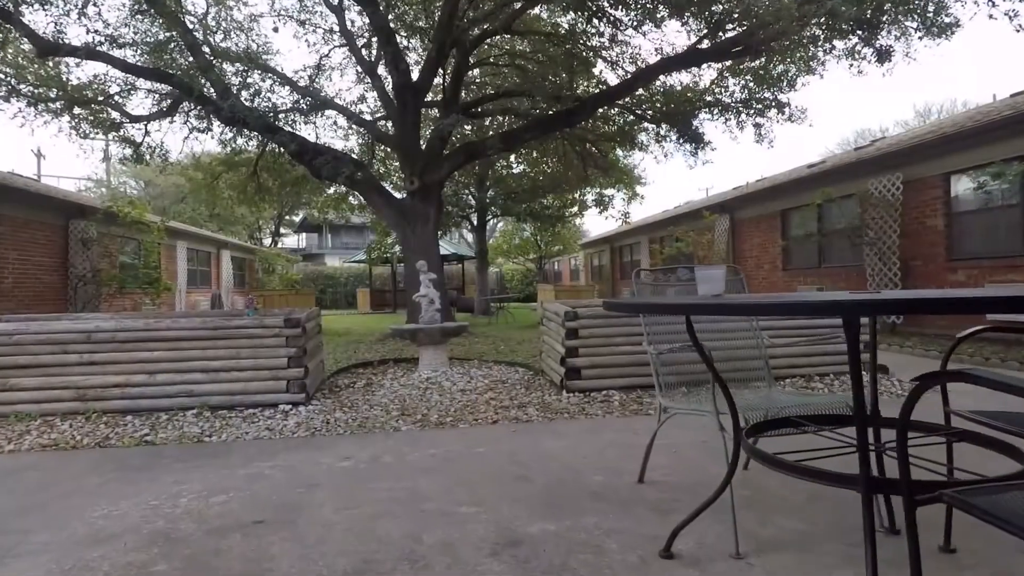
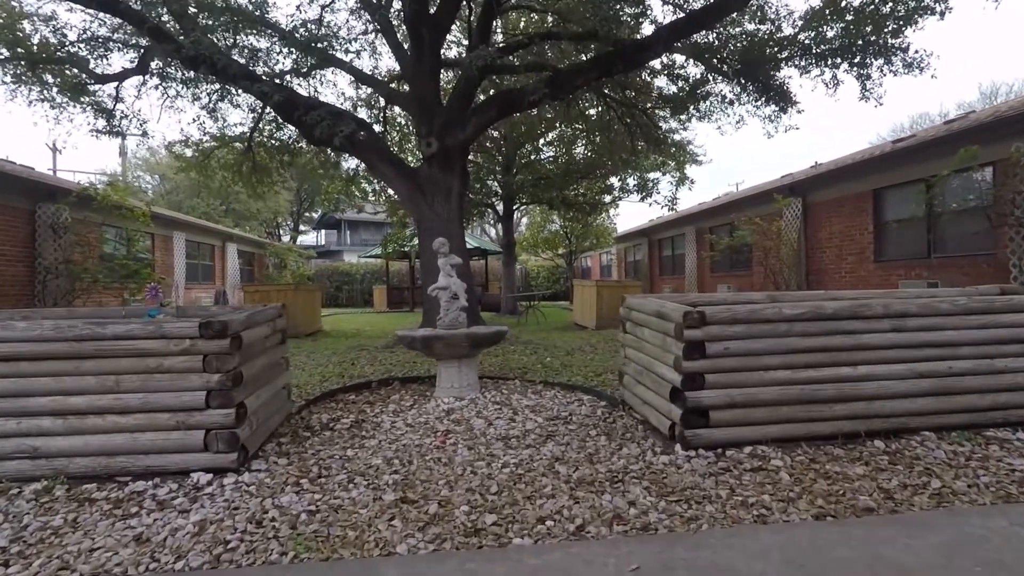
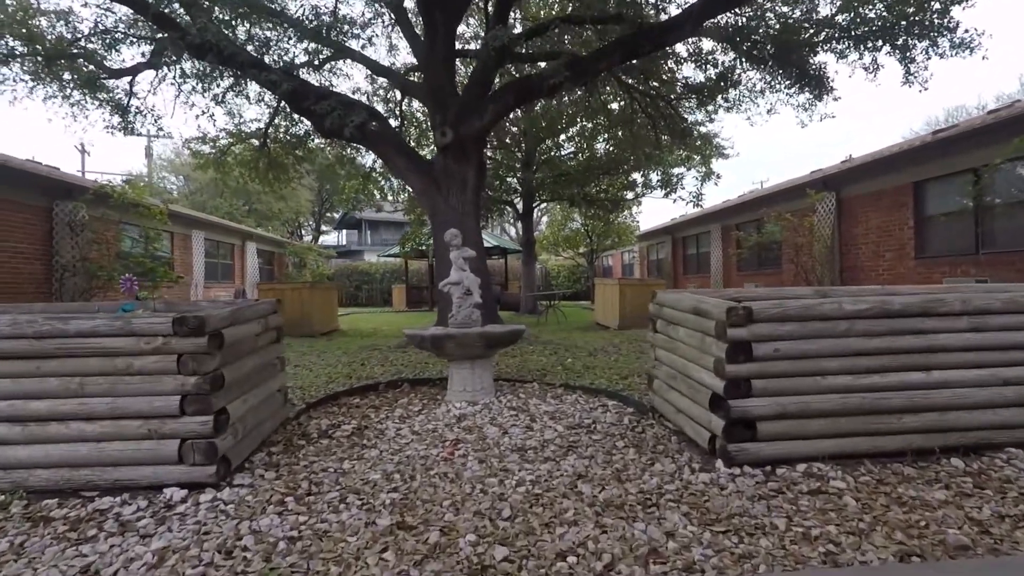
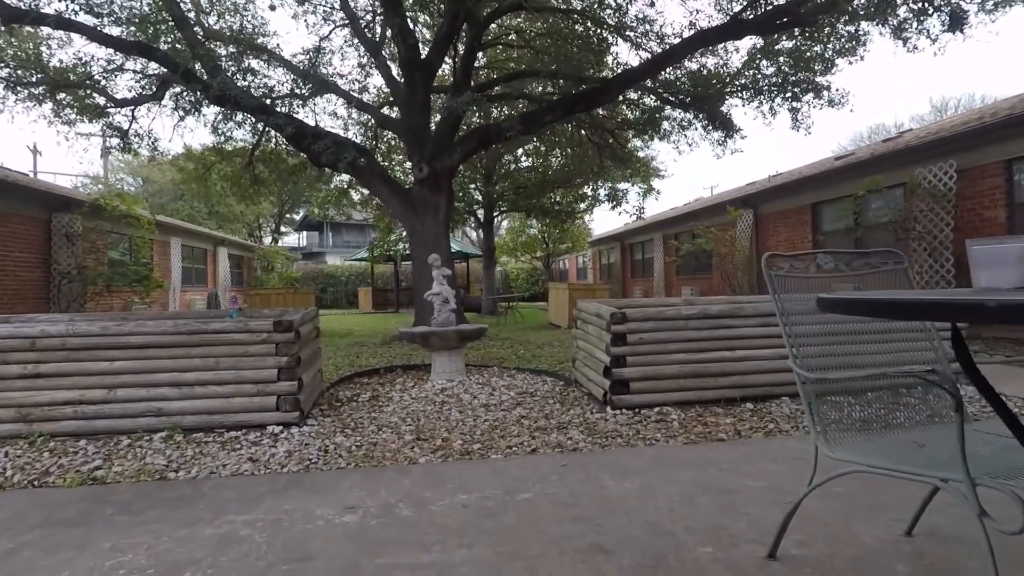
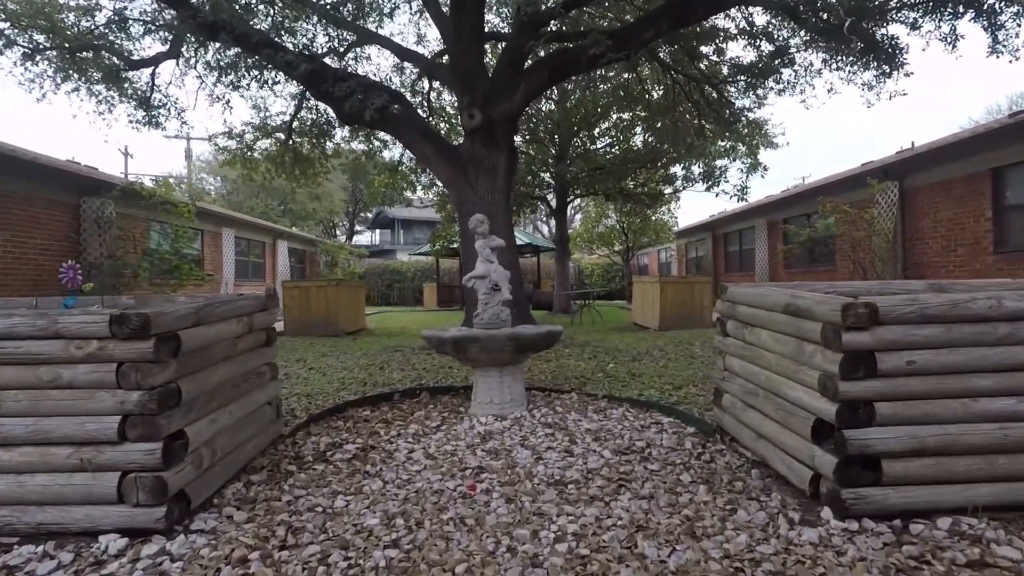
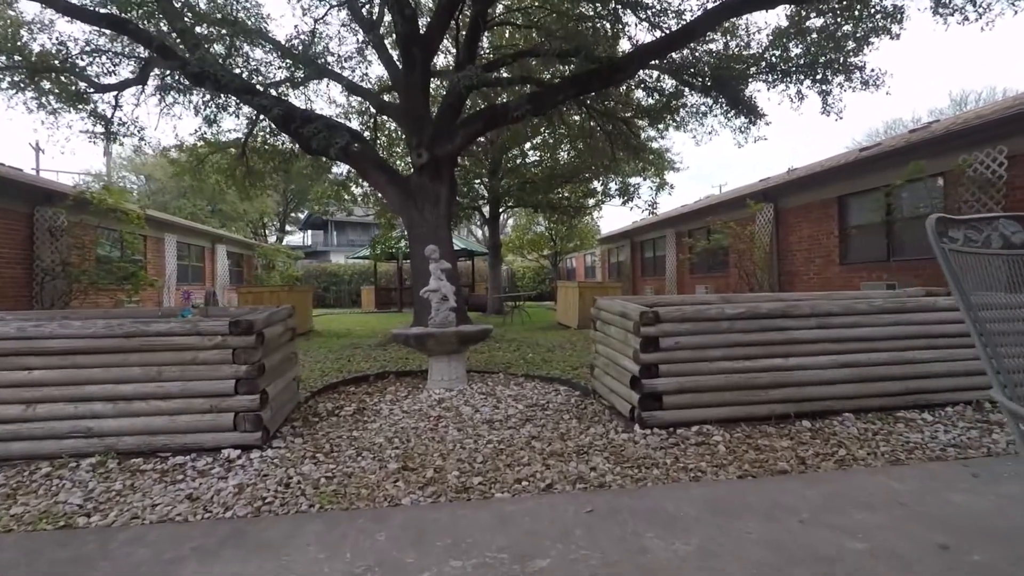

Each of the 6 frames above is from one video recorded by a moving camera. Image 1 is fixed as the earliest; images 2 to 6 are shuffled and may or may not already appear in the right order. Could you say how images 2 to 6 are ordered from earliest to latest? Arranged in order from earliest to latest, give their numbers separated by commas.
4, 6, 2, 3, 5
